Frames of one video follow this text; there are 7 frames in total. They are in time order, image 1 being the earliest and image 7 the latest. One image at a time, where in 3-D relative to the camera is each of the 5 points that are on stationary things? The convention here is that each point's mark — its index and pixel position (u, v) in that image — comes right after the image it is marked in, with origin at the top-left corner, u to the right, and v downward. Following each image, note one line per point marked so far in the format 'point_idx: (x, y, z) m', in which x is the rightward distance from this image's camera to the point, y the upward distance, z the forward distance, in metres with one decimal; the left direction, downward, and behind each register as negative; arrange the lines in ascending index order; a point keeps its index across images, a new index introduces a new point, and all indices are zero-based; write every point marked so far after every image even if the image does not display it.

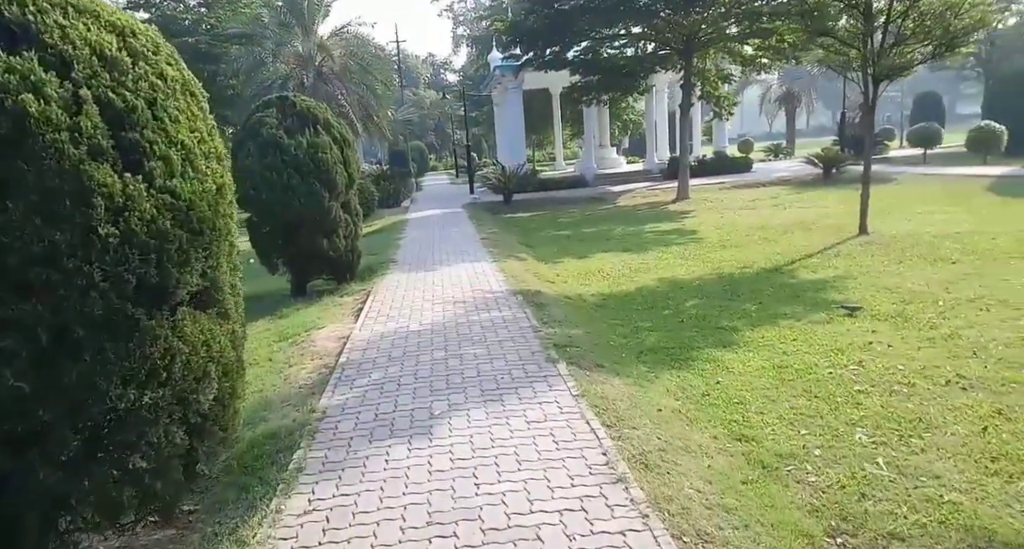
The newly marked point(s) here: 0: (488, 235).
0: (-0.4, +0.7, +14.2) m
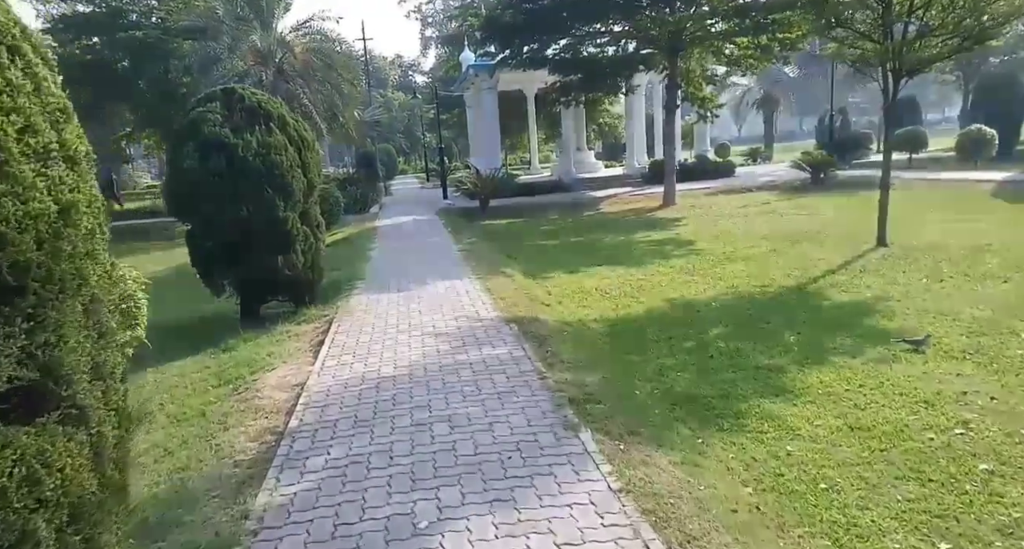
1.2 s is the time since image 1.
0: (-0.7, +0.5, +13.0) m
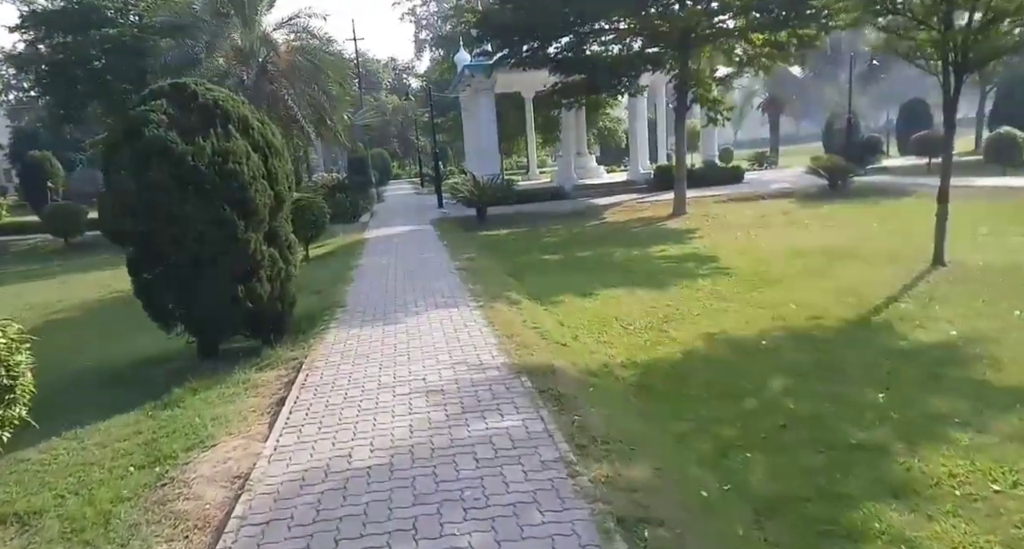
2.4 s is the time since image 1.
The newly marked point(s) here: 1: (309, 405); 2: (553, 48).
0: (-0.7, +0.2, +11.7) m
1: (-1.3, -0.8, +4.9) m
2: (+1.0, +5.5, +19.0) m
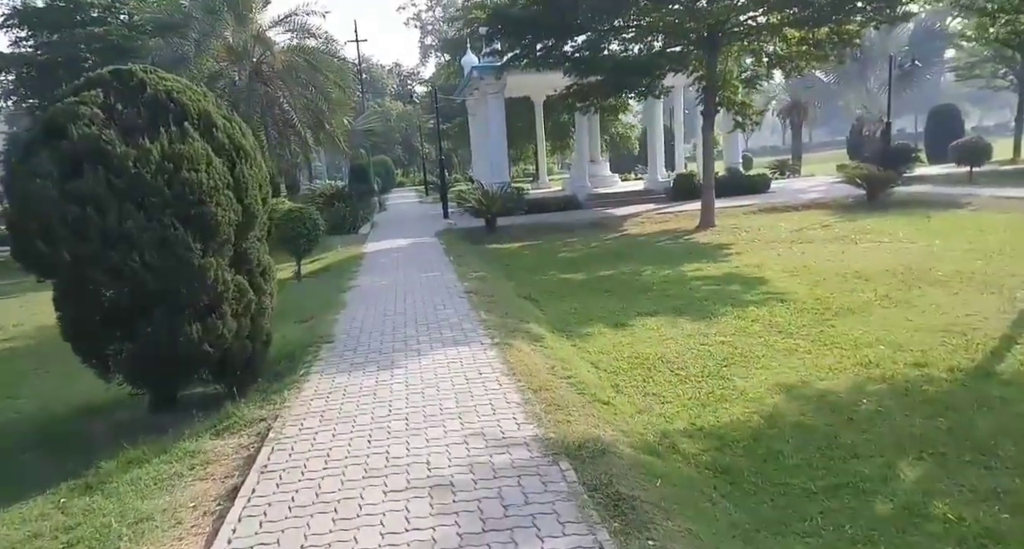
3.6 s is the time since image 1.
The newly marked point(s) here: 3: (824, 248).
0: (-0.5, -0.1, +10.3) m
1: (-1.1, -1.0, +3.5) m
2: (+1.3, +5.1, +17.7) m
3: (+4.7, +0.4, +12.0) m
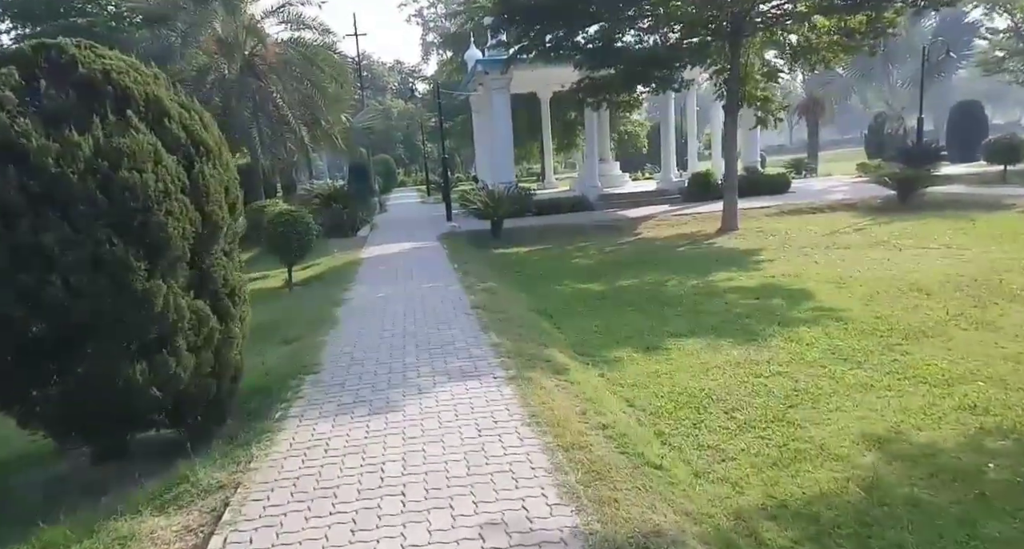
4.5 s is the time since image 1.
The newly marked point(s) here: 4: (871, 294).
0: (-0.4, -0.3, +9.2) m
1: (-1.0, -1.2, +2.5) m
2: (+1.5, +5.0, +16.6) m
3: (+4.9, +0.3, +10.9) m
4: (+3.7, -0.2, +8.1) m
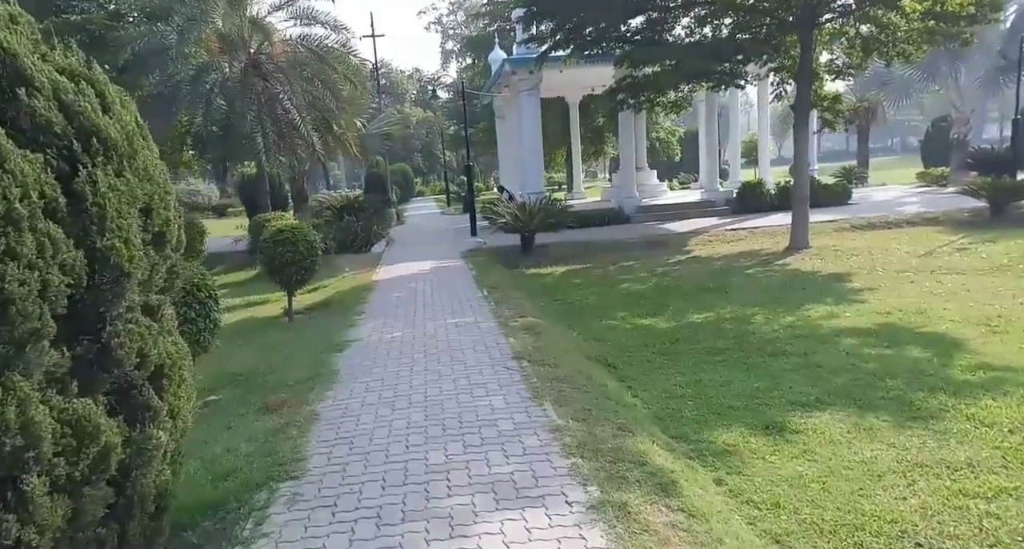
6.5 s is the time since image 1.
0: (+0.1, -0.6, +7.3) m
1: (-0.7, -1.4, +0.5) m
2: (+2.1, +4.6, +14.6) m
3: (+5.4, -0.1, +8.8) m
4: (+4.1, -0.5, +6.1) m
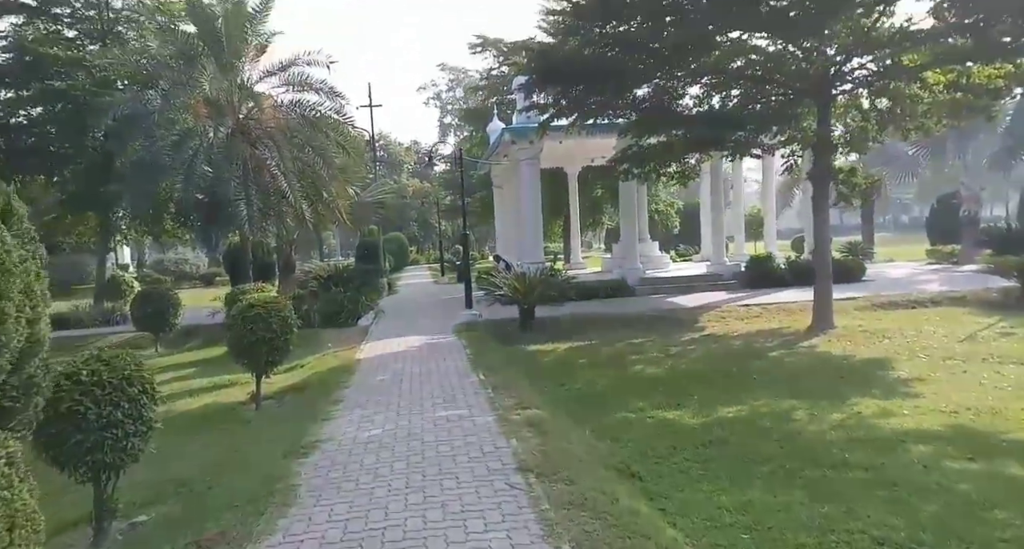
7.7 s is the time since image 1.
0: (+0.1, -1.3, +6.0) m
1: (-0.6, -1.5, -0.8) m
2: (+2.1, +3.2, +13.9) m
3: (+5.4, -1.0, +7.7) m
4: (+4.2, -1.2, +4.9) m
